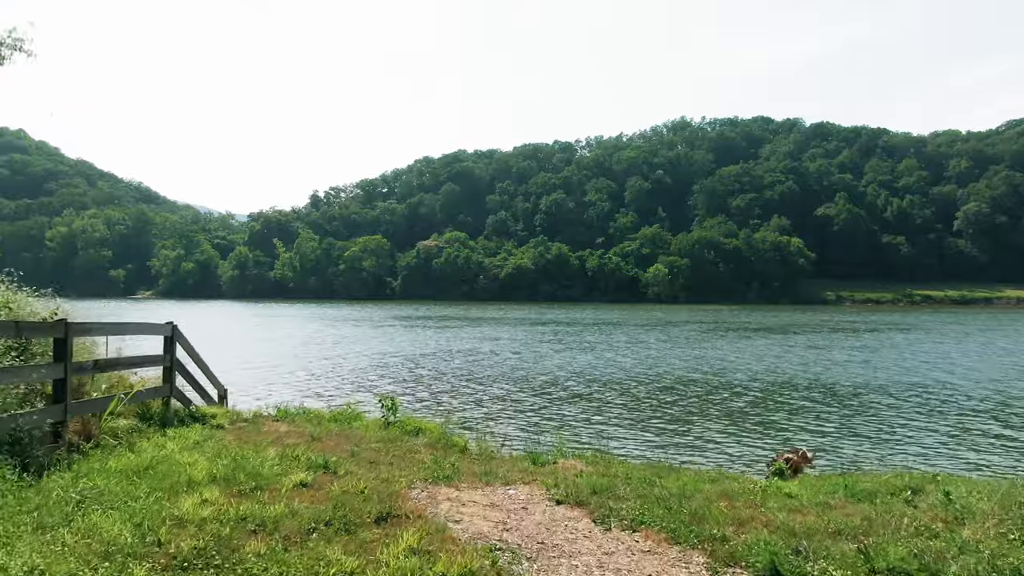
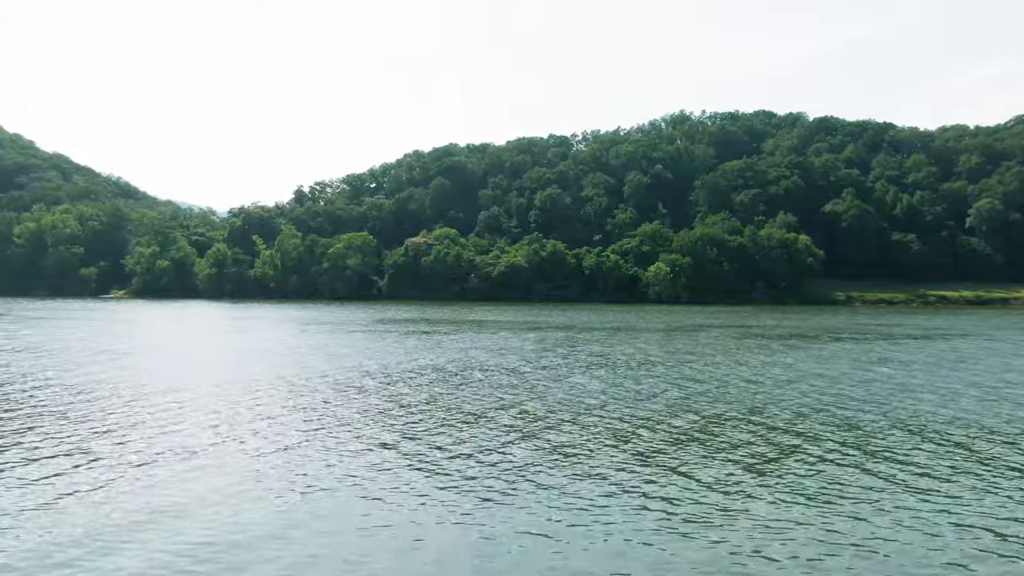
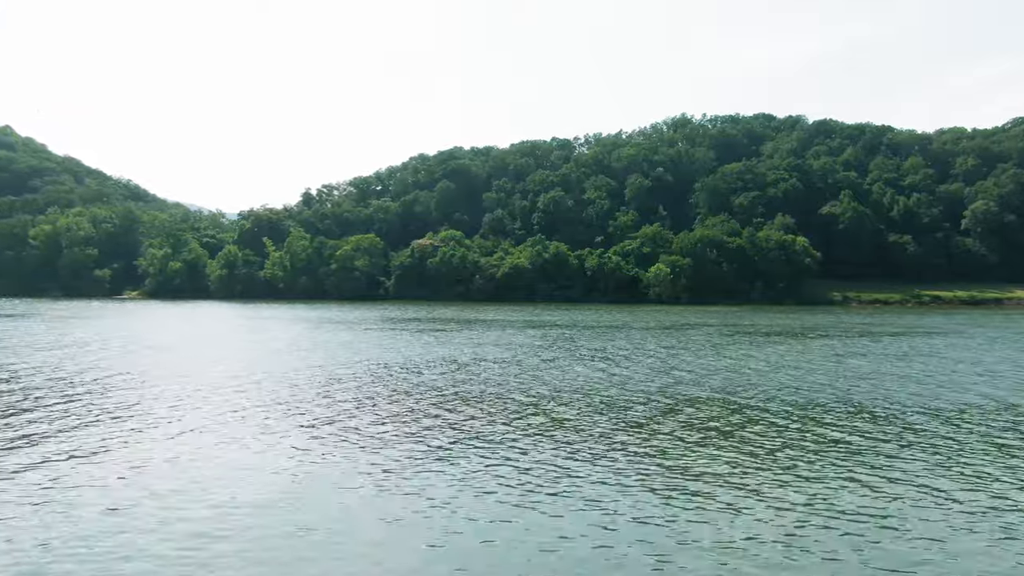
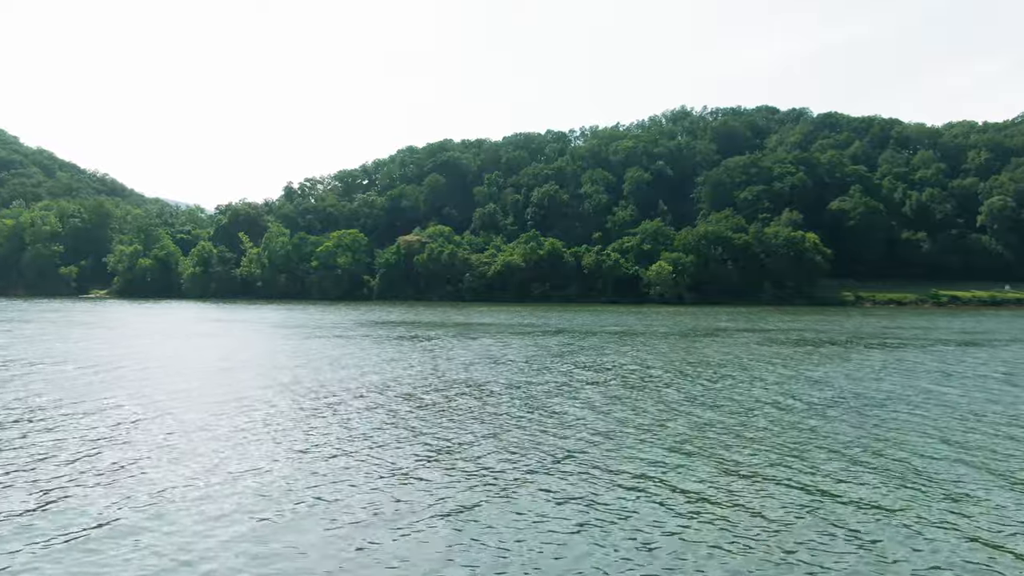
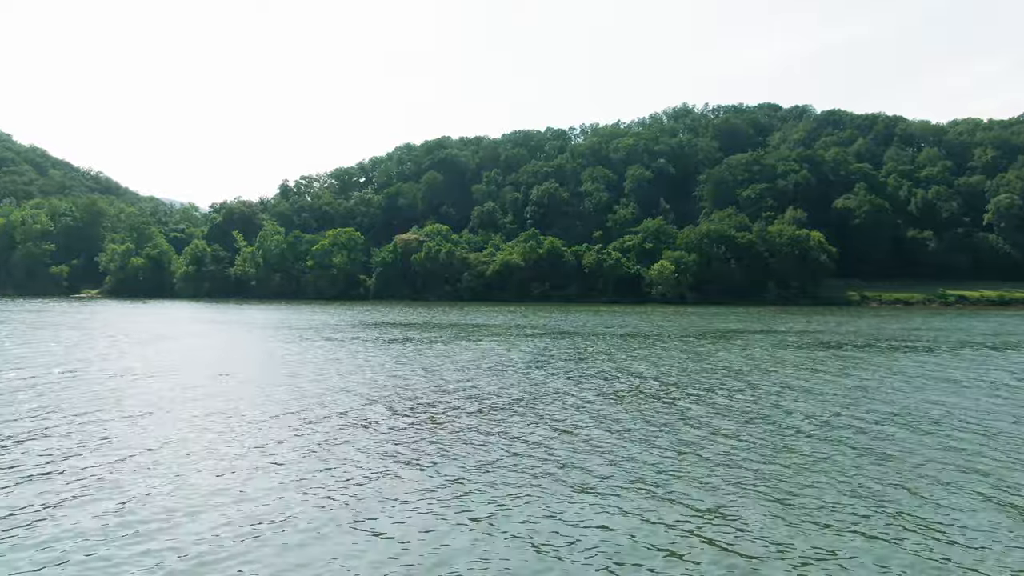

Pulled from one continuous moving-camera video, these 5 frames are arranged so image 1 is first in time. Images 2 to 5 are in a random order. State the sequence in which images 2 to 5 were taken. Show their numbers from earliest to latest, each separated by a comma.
3, 2, 4, 5
